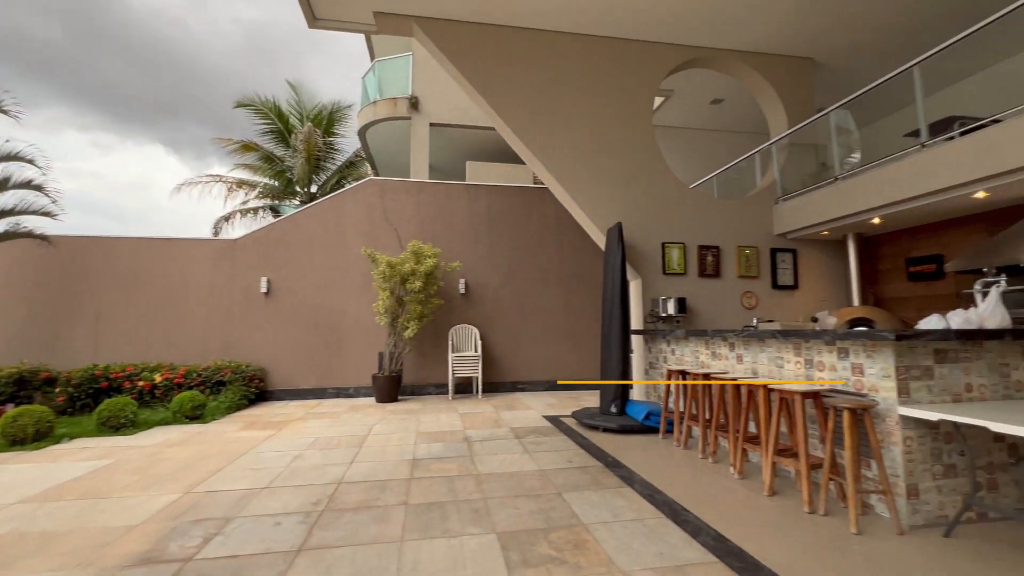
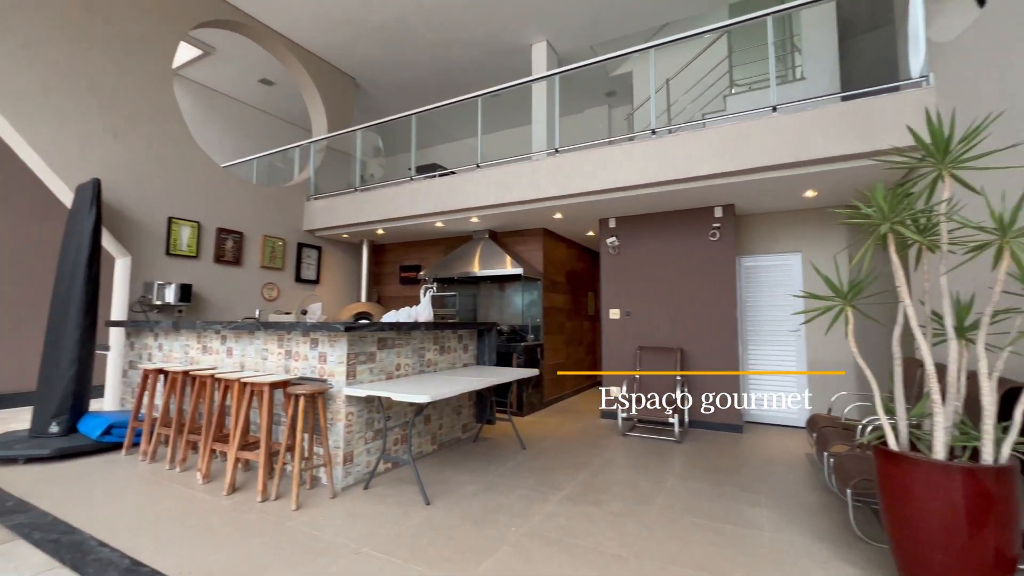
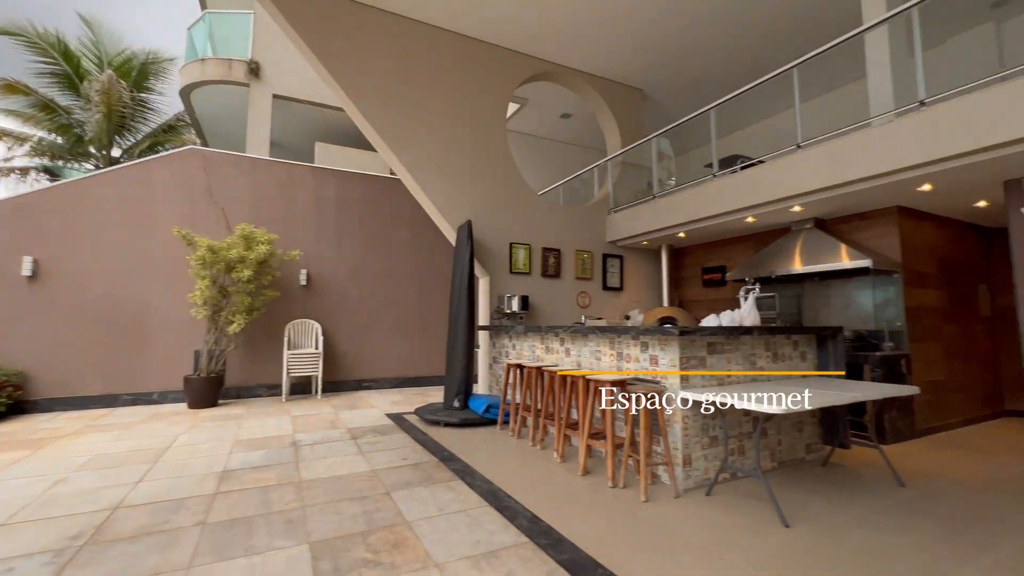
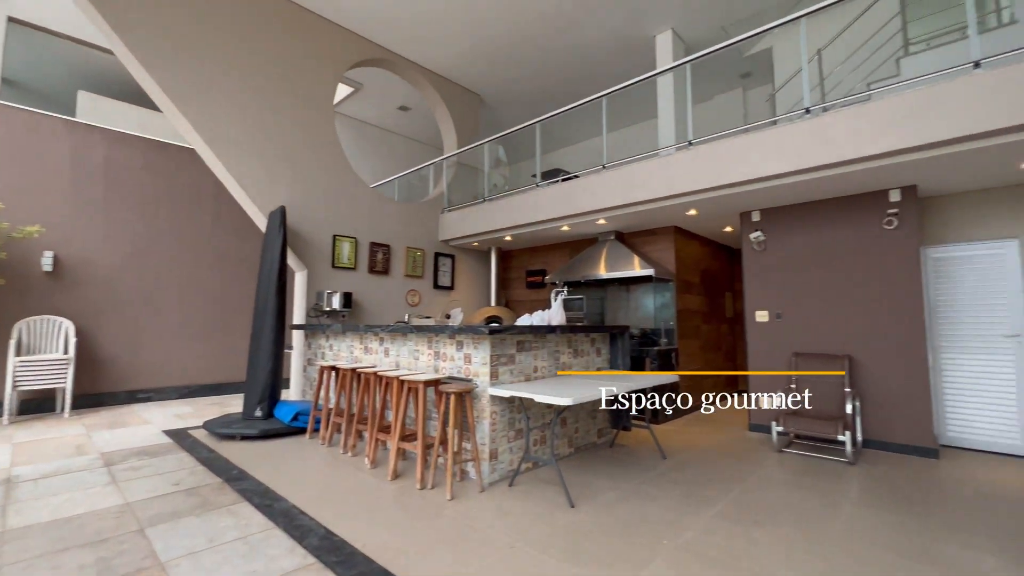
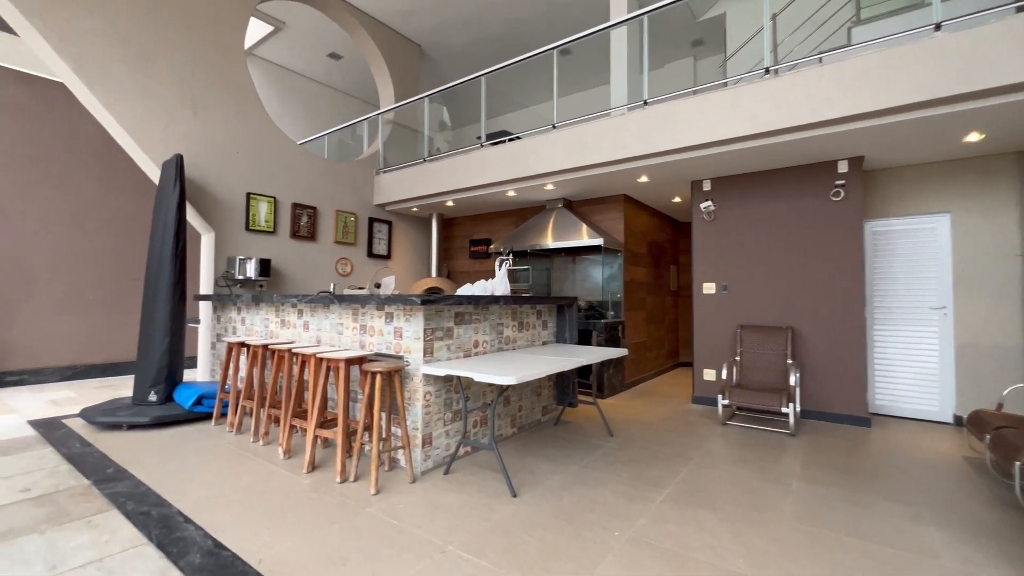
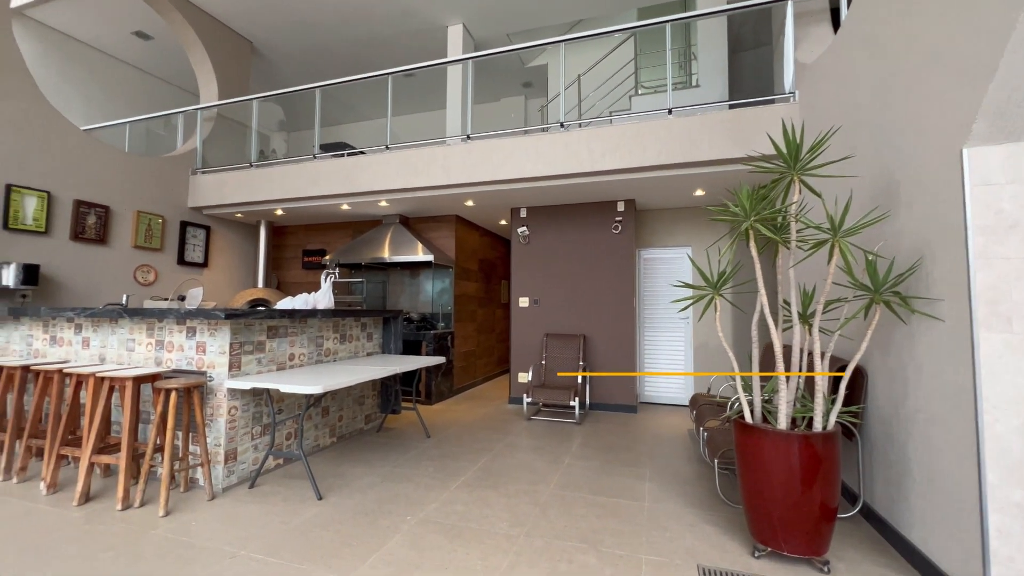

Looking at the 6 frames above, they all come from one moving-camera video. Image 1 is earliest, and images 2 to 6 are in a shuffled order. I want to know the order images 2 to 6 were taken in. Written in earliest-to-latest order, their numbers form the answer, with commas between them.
3, 4, 2, 6, 5
